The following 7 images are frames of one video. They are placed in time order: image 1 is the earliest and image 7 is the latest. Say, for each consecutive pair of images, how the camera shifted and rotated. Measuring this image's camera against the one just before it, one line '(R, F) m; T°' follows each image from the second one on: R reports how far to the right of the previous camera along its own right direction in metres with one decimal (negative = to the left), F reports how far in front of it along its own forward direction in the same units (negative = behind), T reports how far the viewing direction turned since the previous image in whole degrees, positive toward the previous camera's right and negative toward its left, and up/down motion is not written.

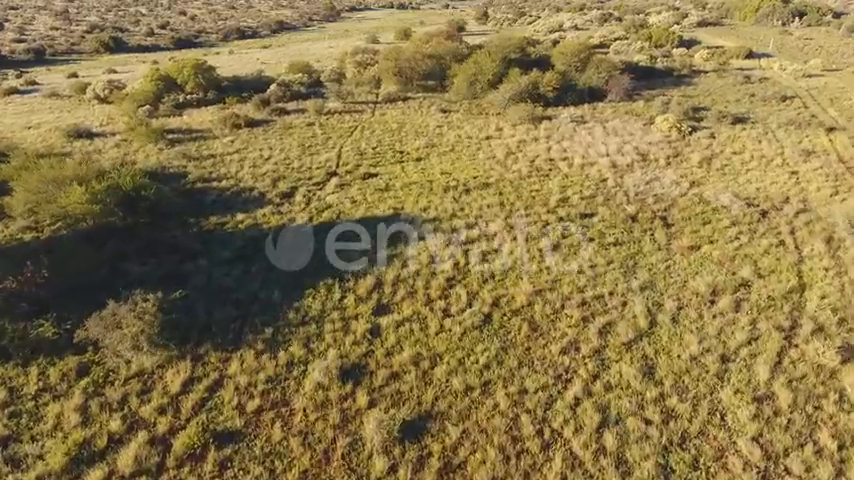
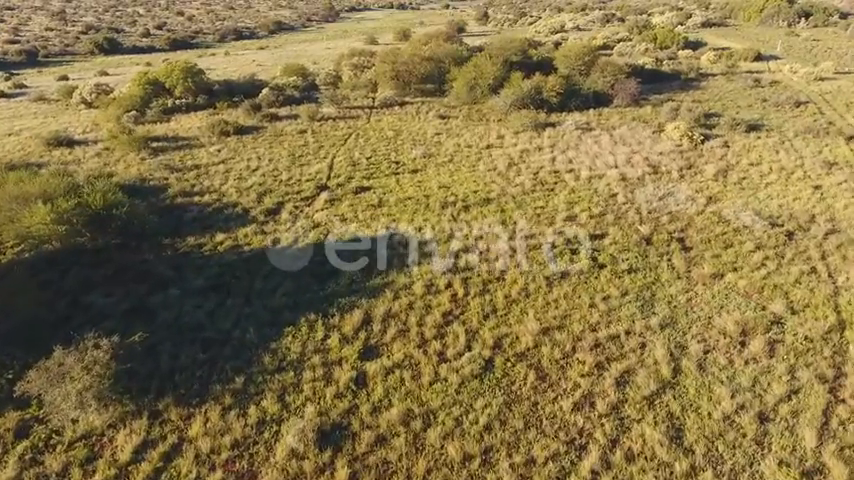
(+0.1, +1.3) m; 0°
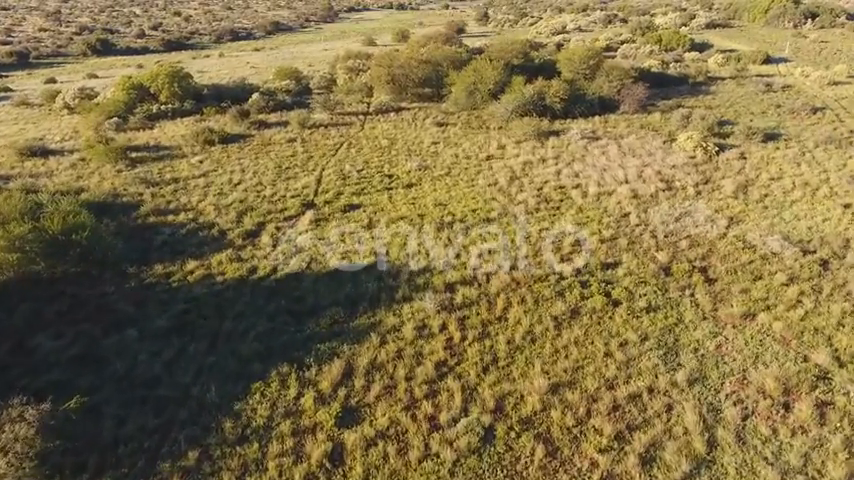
(+0.2, +1.5) m; 0°
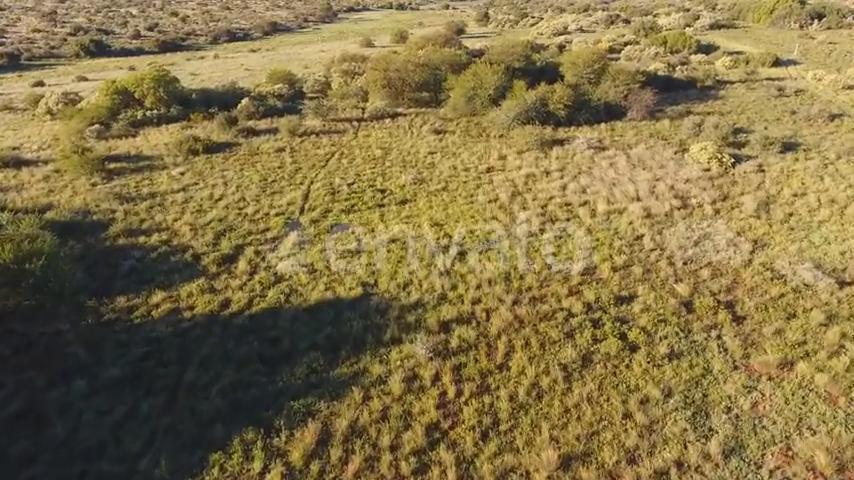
(+0.2, +1.4) m; 0°
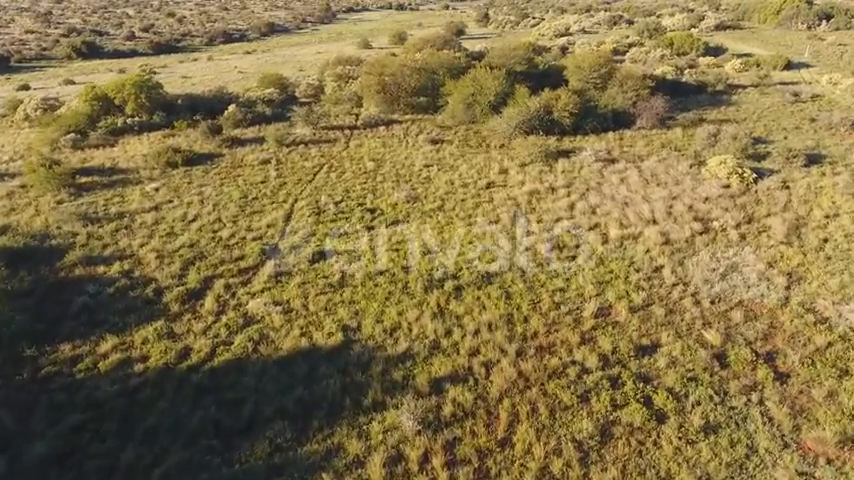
(+0.2, +1.6) m; 0°
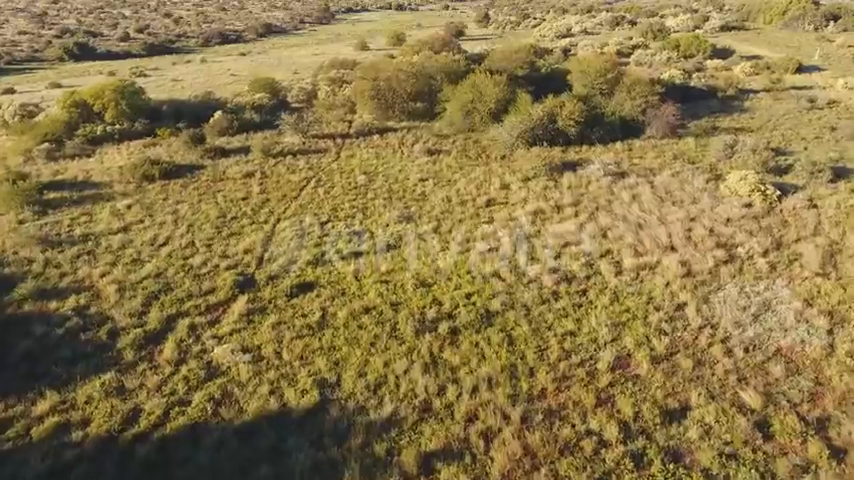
(+0.2, +1.5) m; 0°
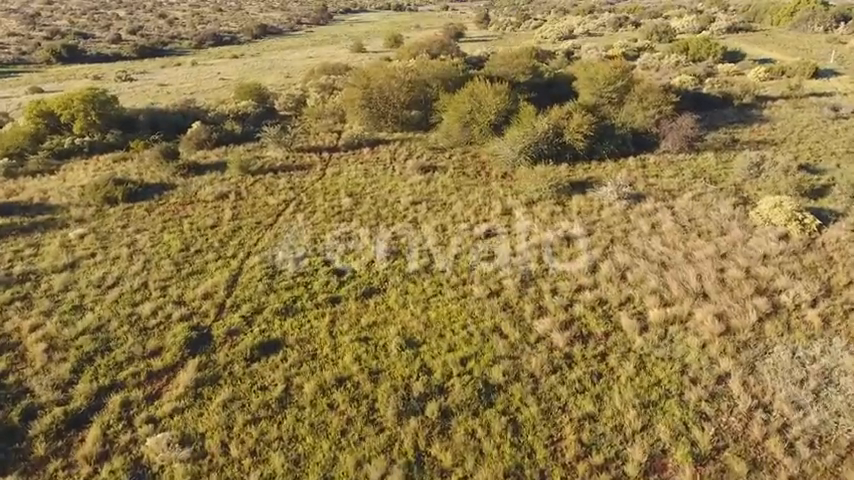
(+0.2, +2.0) m; 0°
